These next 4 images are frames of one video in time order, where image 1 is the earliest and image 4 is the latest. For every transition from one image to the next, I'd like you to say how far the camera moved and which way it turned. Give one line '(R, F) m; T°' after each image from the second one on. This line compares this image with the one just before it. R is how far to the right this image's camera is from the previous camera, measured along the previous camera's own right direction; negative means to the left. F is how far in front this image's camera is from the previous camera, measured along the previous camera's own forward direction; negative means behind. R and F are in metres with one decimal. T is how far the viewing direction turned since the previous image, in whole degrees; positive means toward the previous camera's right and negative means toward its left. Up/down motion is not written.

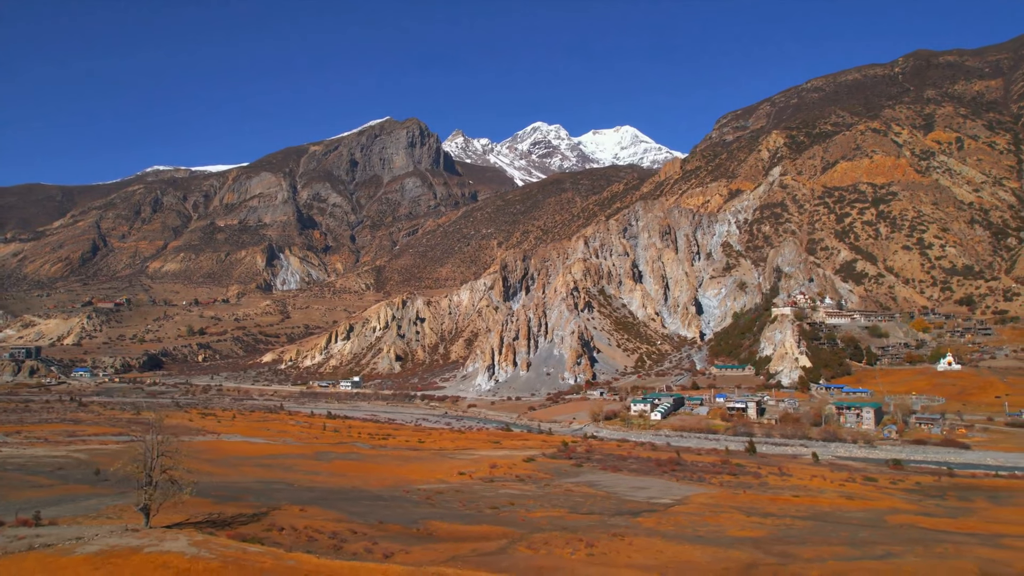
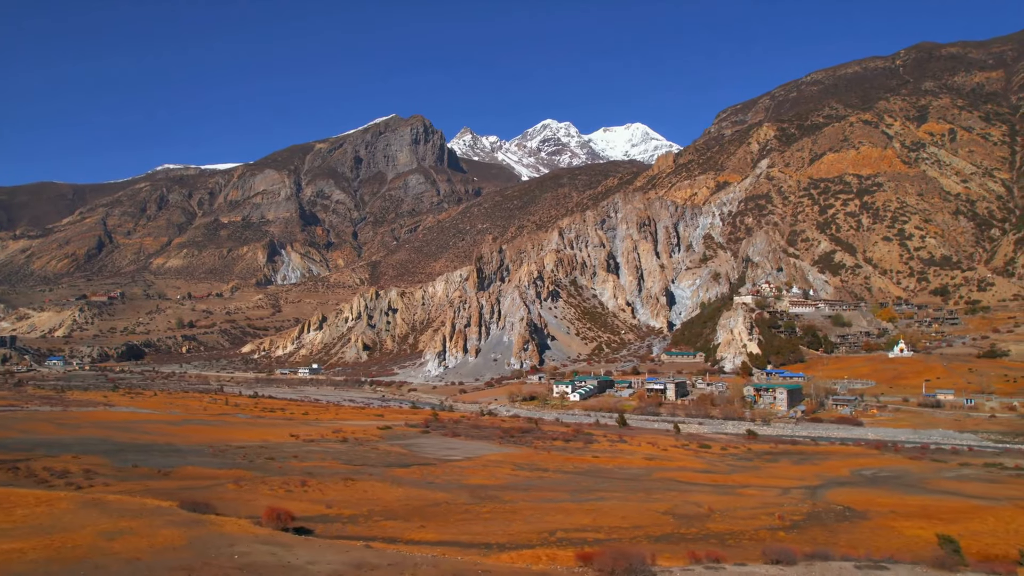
(+8.2, -0.2) m; -1°
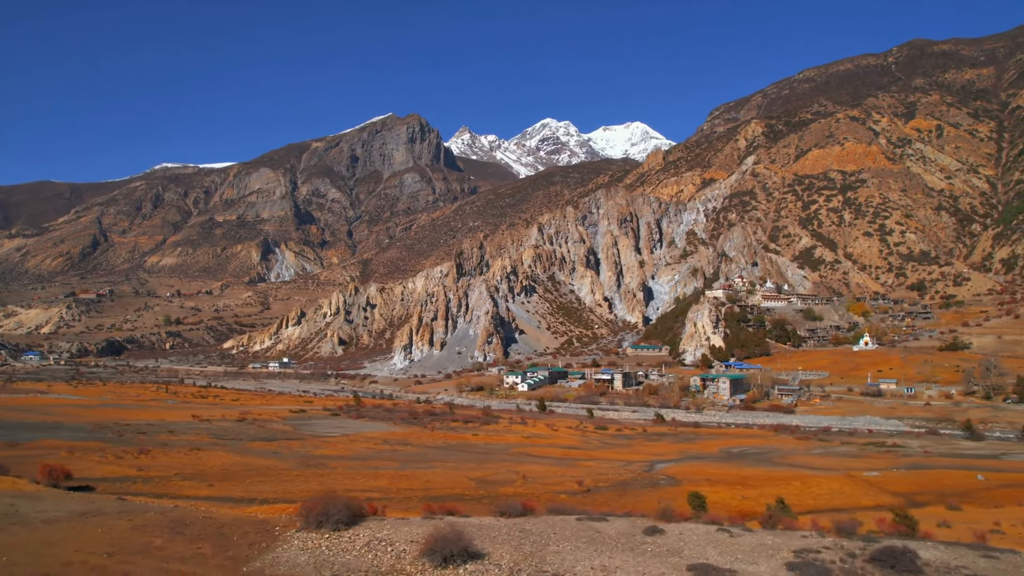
(+4.6, -0.2) m; 0°
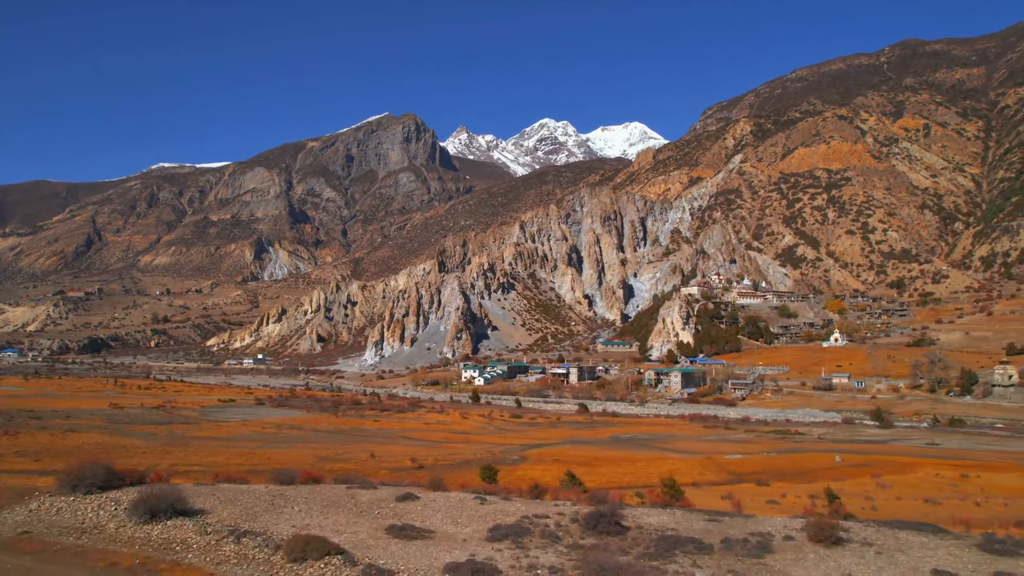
(+3.8, 0.0) m; 0°
